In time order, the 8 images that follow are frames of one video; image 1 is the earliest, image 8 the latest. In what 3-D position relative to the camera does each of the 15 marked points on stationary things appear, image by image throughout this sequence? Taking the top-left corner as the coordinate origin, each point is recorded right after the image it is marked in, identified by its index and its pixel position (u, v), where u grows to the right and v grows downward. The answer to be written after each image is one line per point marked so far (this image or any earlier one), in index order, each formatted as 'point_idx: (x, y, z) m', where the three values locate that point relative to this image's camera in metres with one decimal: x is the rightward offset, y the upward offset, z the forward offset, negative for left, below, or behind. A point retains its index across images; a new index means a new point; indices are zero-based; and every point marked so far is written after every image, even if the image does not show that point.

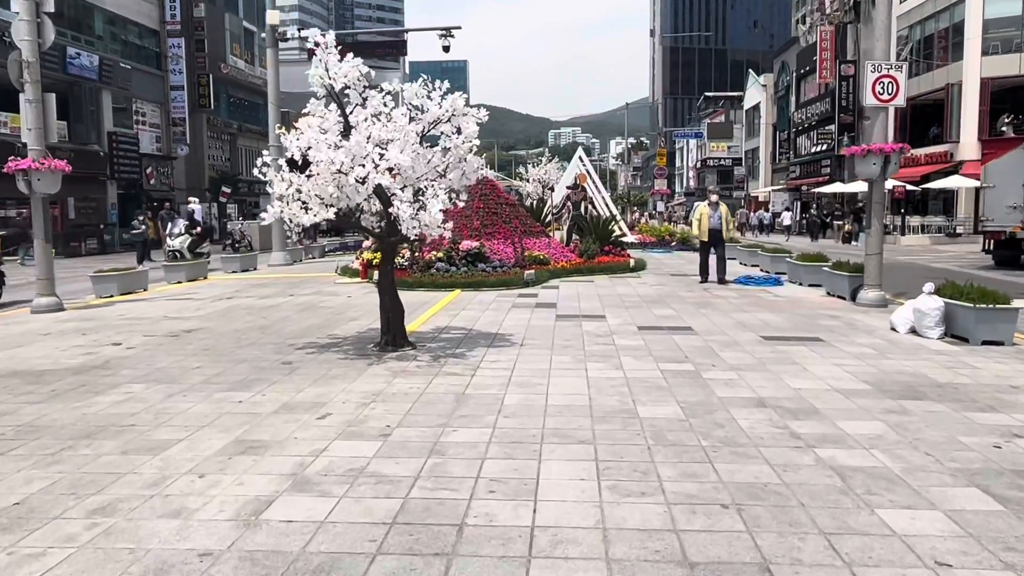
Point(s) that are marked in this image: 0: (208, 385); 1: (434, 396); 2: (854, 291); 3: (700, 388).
0: (-2.8, -0.9, +7.7) m
1: (-0.7, -0.9, +7.2) m
2: (+5.7, -0.1, +14.1) m
3: (+1.7, -0.9, +7.4) m
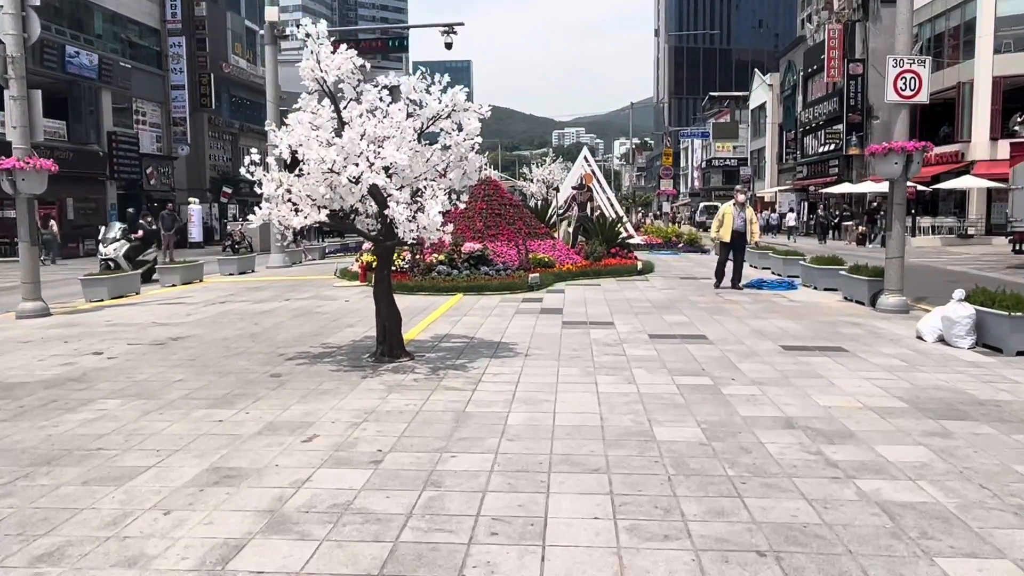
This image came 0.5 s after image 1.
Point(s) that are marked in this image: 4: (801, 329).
0: (-2.8, -1.0, +7.1) m
1: (-0.6, -1.0, +6.6) m
2: (+5.8, -0.1, +13.5) m
3: (+1.7, -1.0, +6.8) m
4: (+3.8, -0.5, +10.9) m
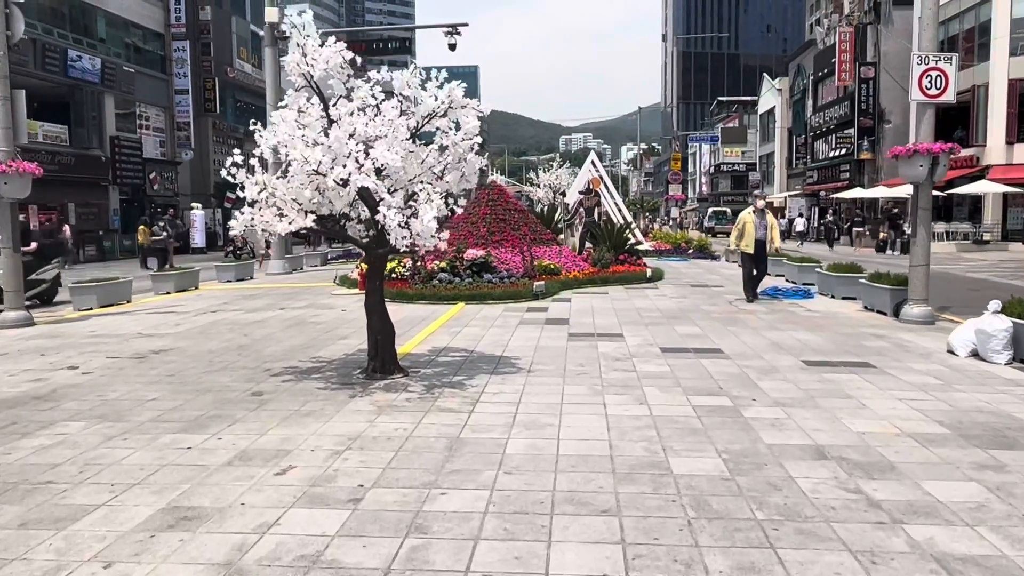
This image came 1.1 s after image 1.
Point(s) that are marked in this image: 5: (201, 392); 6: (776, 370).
0: (-2.8, -1.1, +6.5) m
1: (-0.6, -1.1, +6.0) m
2: (+5.9, -0.3, +12.8) m
3: (+1.7, -1.1, +6.1) m
4: (+3.8, -0.7, +10.3) m
5: (-2.9, -1.0, +7.7) m
6: (+2.7, -0.8, +8.5) m
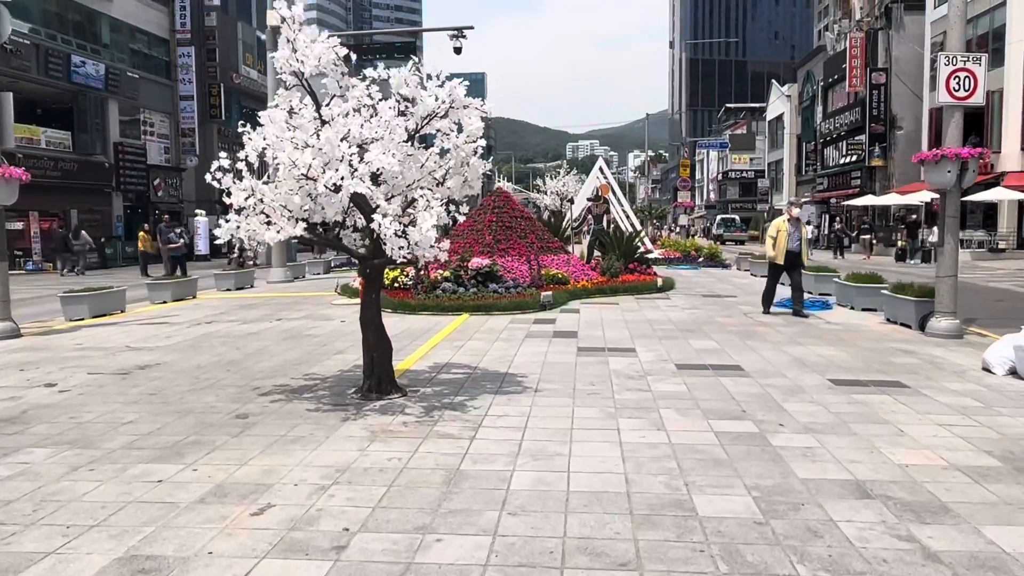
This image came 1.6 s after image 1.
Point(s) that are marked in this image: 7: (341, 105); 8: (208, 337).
0: (-2.7, -1.2, +6.0) m
1: (-0.6, -1.2, +5.4) m
2: (+5.9, -0.5, +12.2) m
3: (+1.7, -1.2, +5.6) m
4: (+3.9, -0.8, +9.7) m
5: (-2.8, -1.1, +7.2) m
6: (+2.7, -1.0, +7.9) m
7: (-1.5, +1.6, +7.2) m
8: (-4.3, -0.7, +11.8) m
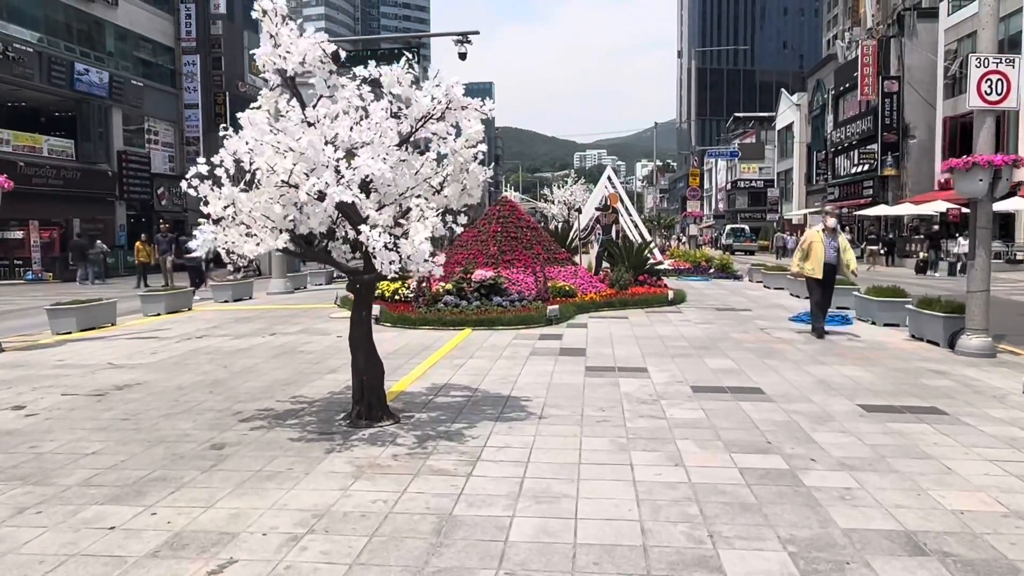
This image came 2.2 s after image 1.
0: (-2.7, -1.3, +5.4) m
1: (-0.6, -1.3, +4.8) m
2: (+6.0, -0.7, +11.5) m
3: (+1.7, -1.3, +4.9) m
4: (+3.9, -1.0, +9.0) m
5: (-2.8, -1.2, +6.5) m
6: (+2.8, -1.1, +7.3) m
7: (-1.4, +1.4, +6.6) m
8: (-4.2, -0.9, +11.2) m
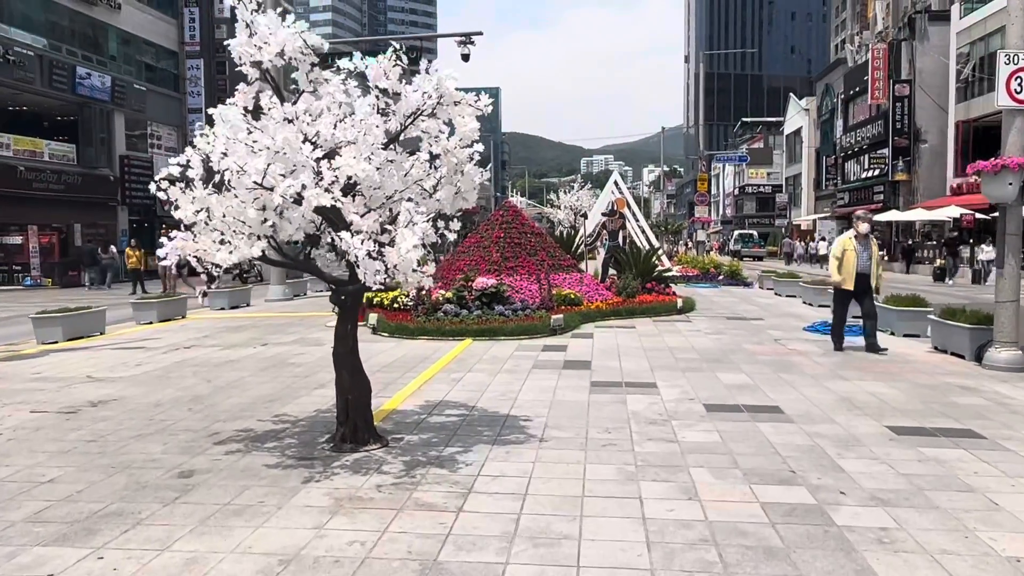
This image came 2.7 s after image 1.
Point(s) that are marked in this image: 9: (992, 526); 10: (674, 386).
0: (-2.8, -1.4, +4.8) m
1: (-0.6, -1.4, +4.2) m
2: (+6.0, -0.8, +10.8) m
3: (+1.7, -1.4, +4.3) m
4: (+3.9, -1.1, +8.4) m
5: (-2.8, -1.3, +6.0) m
6: (+2.8, -1.2, +6.7) m
7: (-1.5, +1.3, +6.0) m
8: (-4.2, -1.0, +10.7) m
9: (+2.7, -1.3, +4.8) m
10: (+1.7, -1.0, +9.0) m
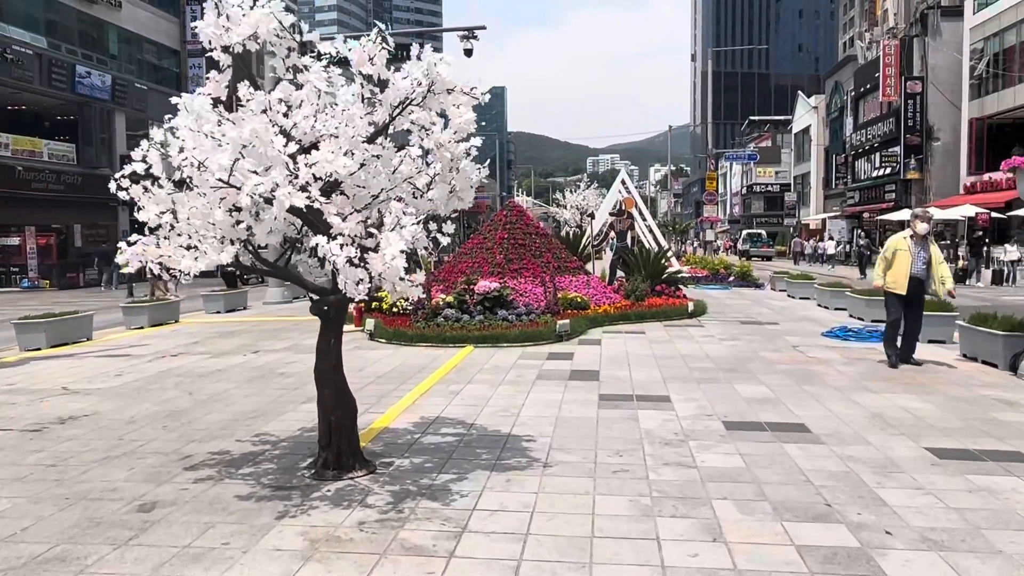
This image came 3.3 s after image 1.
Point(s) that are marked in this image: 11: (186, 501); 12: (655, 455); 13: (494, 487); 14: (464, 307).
0: (-2.8, -1.4, +4.2) m
1: (-0.6, -1.5, +3.5) m
2: (+6.1, -0.8, +10.2) m
3: (+1.7, -1.4, +3.6) m
4: (+3.9, -1.1, +7.7) m
5: (-2.8, -1.4, +5.4) m
6: (+2.8, -1.3, +6.0) m
7: (-1.5, +1.3, +5.4) m
8: (-4.2, -1.1, +10.1) m
9: (+2.7, -1.4, +4.1) m
10: (+1.8, -1.1, +8.4) m
11: (-2.1, -1.3, +5.3) m
12: (+1.1, -1.2, +6.3) m
13: (-0.1, -1.3, +5.6) m
14: (-0.8, -0.3, +13.3) m
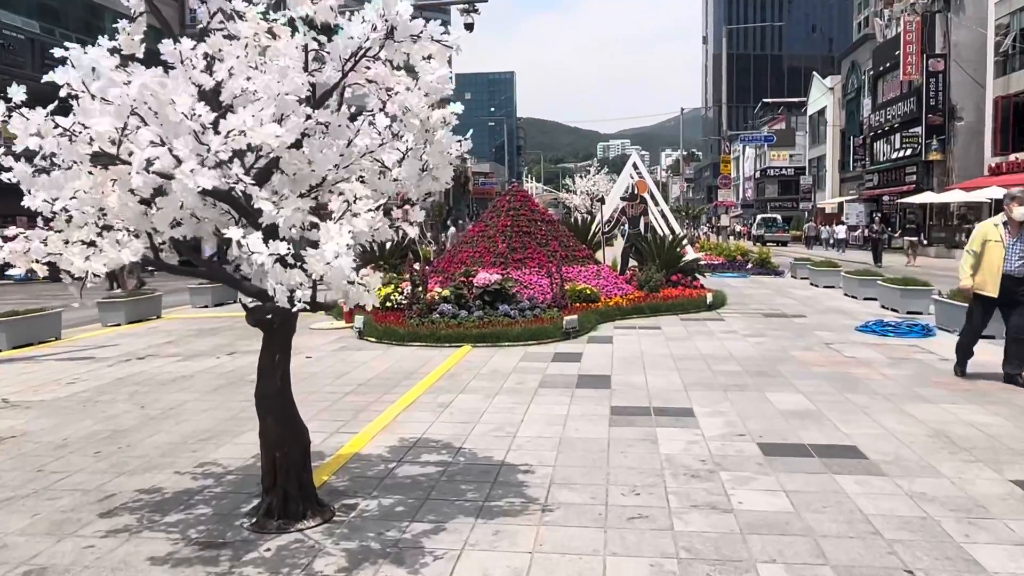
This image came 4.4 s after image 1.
0: (-2.8, -1.5, +3.1) m
1: (-0.7, -1.5, +2.4) m
2: (+6.1, -0.7, +8.9) m
3: (+1.6, -1.5, +2.5) m
4: (+3.9, -1.1, +6.5) m
5: (-2.9, -1.4, +4.2) m
6: (+2.7, -1.3, +4.8) m
7: (-1.5, +1.3, +4.2) m
8: (-4.2, -1.0, +9.0) m
9: (+2.6, -1.4, +2.9) m
10: (+1.7, -1.1, +7.2) m
11: (-2.1, -1.4, +4.2) m
12: (+1.0, -1.2, +5.1) m
13: (-0.2, -1.3, +4.4) m
14: (-0.7, -0.2, +12.1) m
